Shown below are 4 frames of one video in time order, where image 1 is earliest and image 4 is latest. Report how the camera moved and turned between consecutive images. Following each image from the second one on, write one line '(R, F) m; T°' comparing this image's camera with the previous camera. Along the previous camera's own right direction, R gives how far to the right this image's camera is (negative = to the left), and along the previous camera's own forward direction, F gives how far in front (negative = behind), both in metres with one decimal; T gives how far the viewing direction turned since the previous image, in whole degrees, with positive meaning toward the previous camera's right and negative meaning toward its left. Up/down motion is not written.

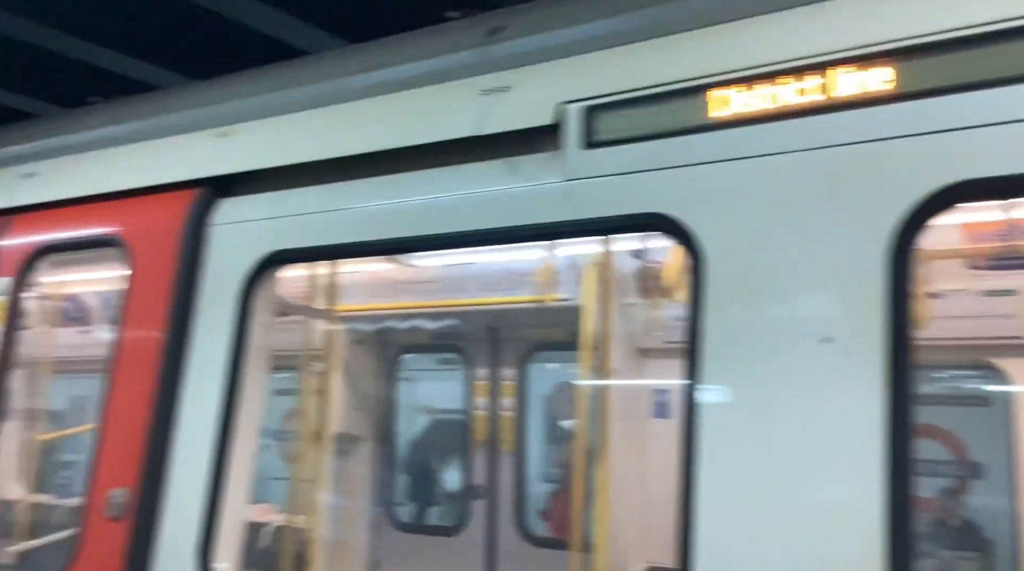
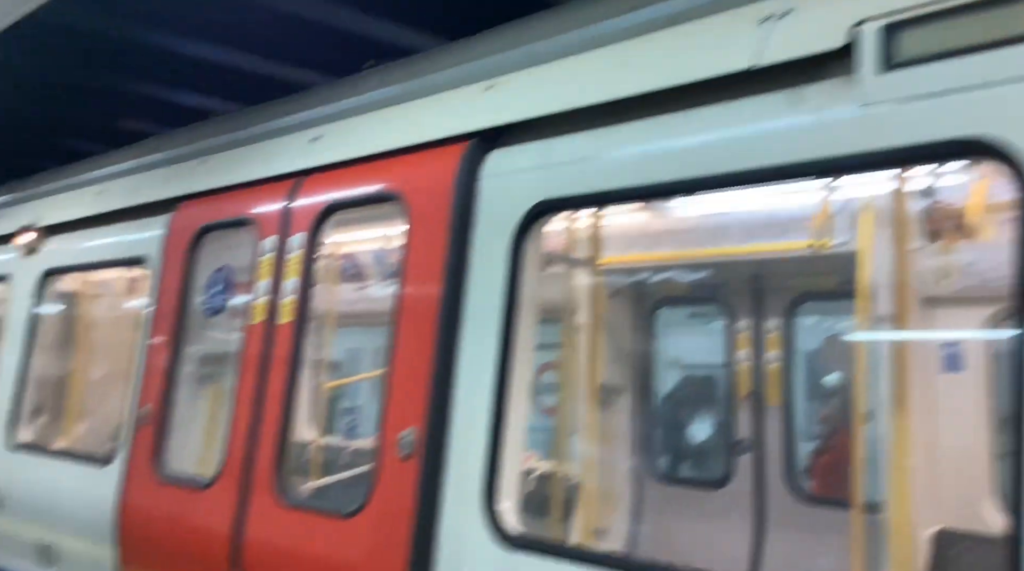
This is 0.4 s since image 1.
(-0.2, 0.0) m; -14°
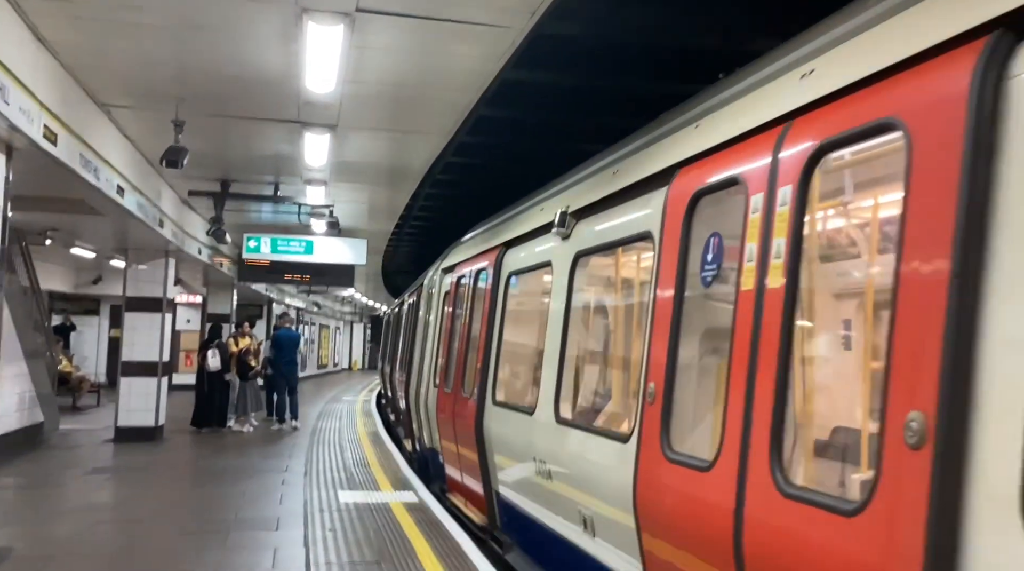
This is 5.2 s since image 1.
(-0.8, +0.9) m; -38°
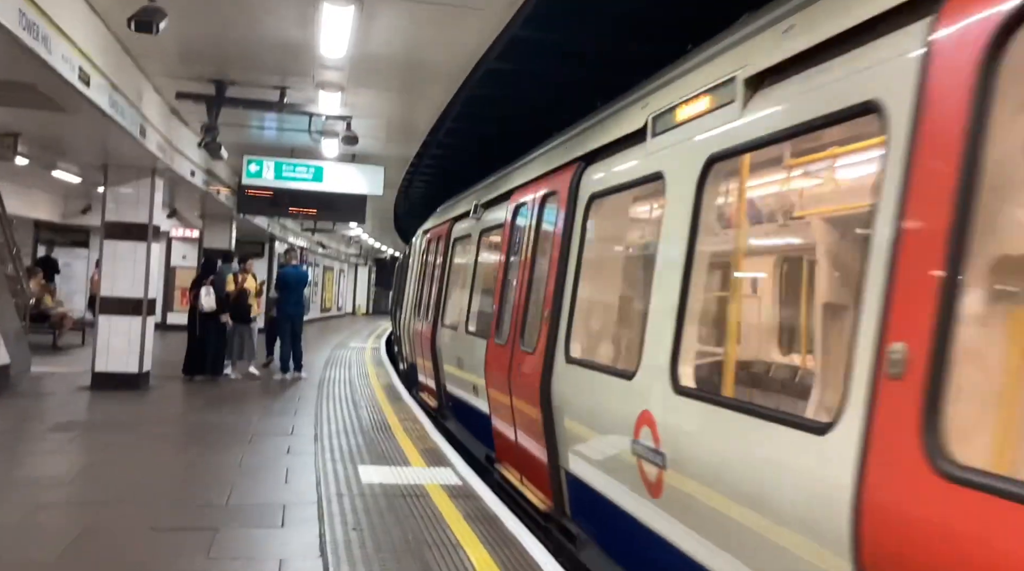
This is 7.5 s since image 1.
(-0.6, +1.9) m; 0°
